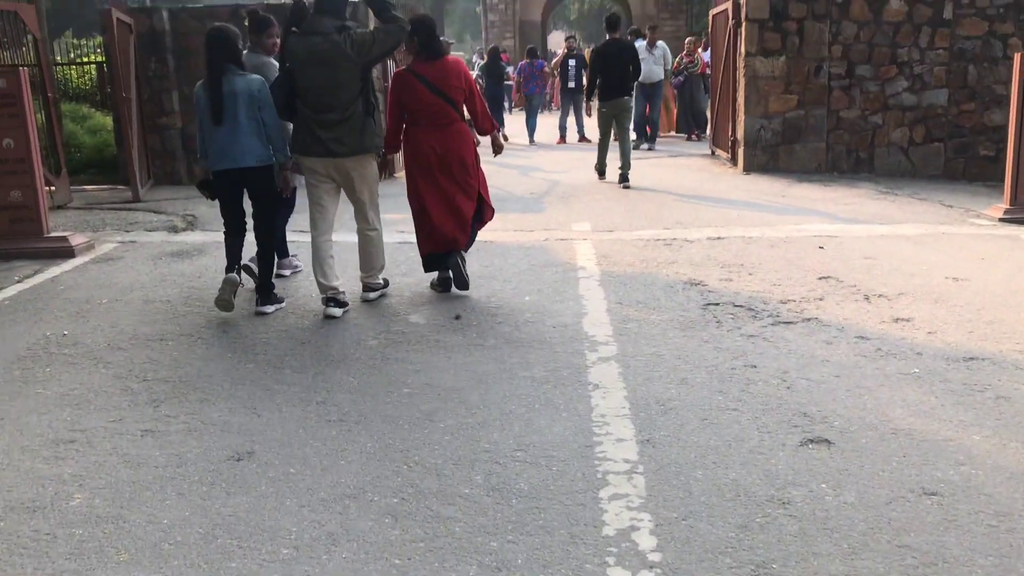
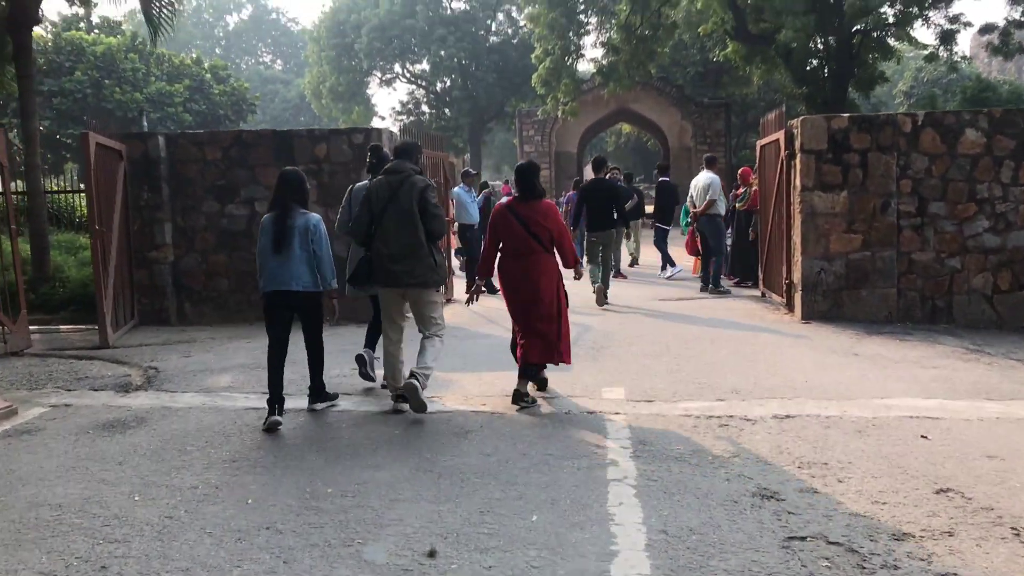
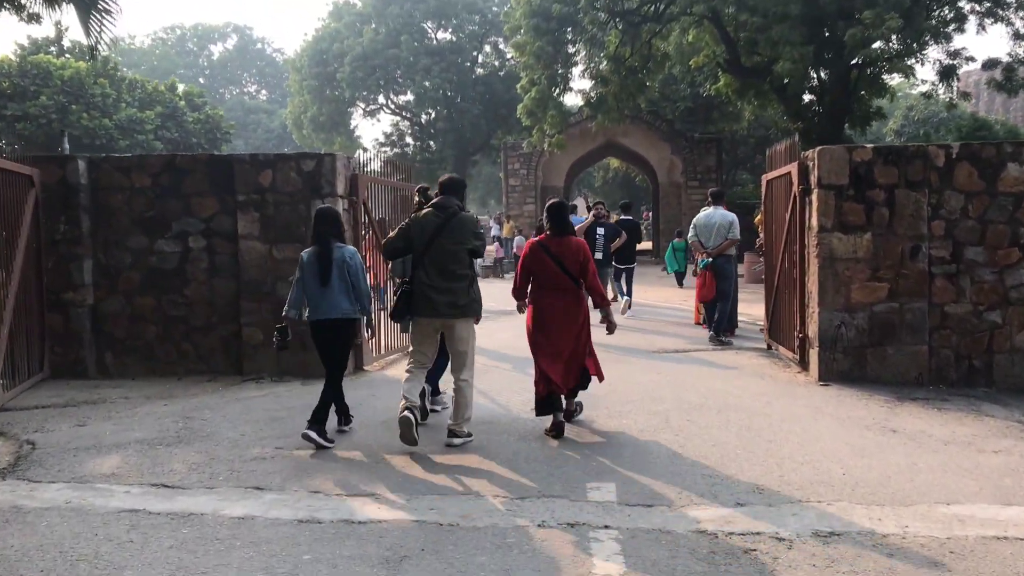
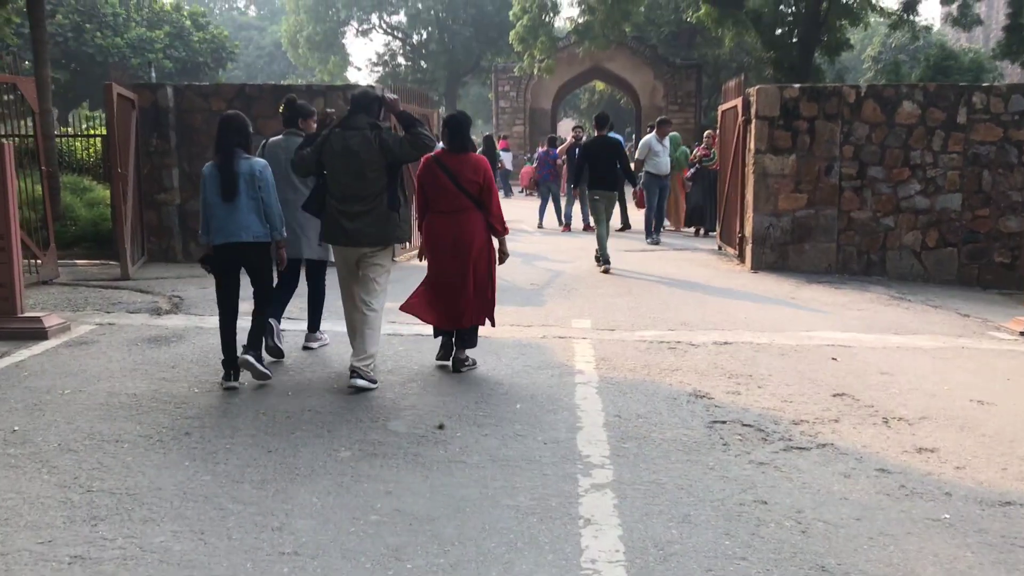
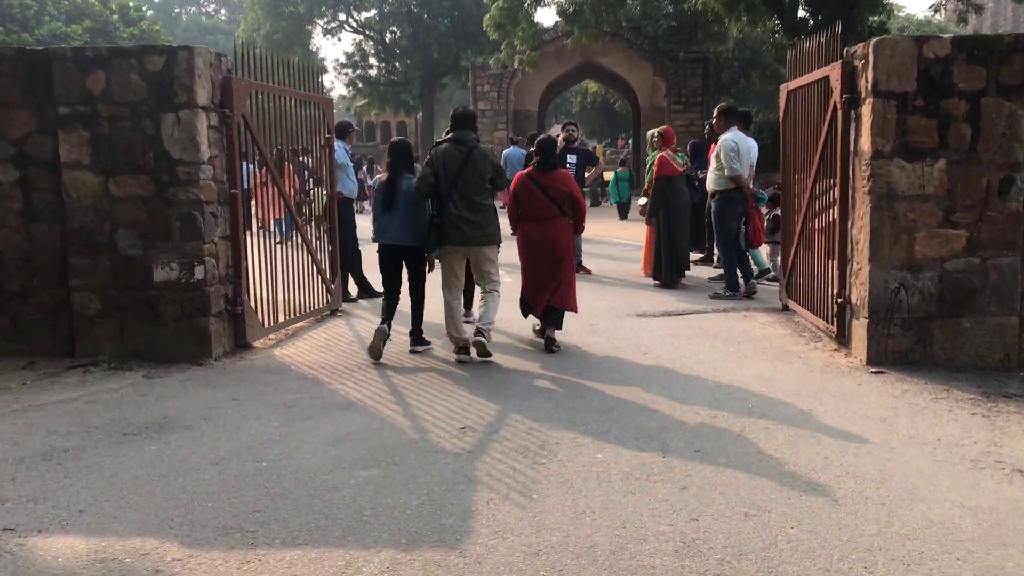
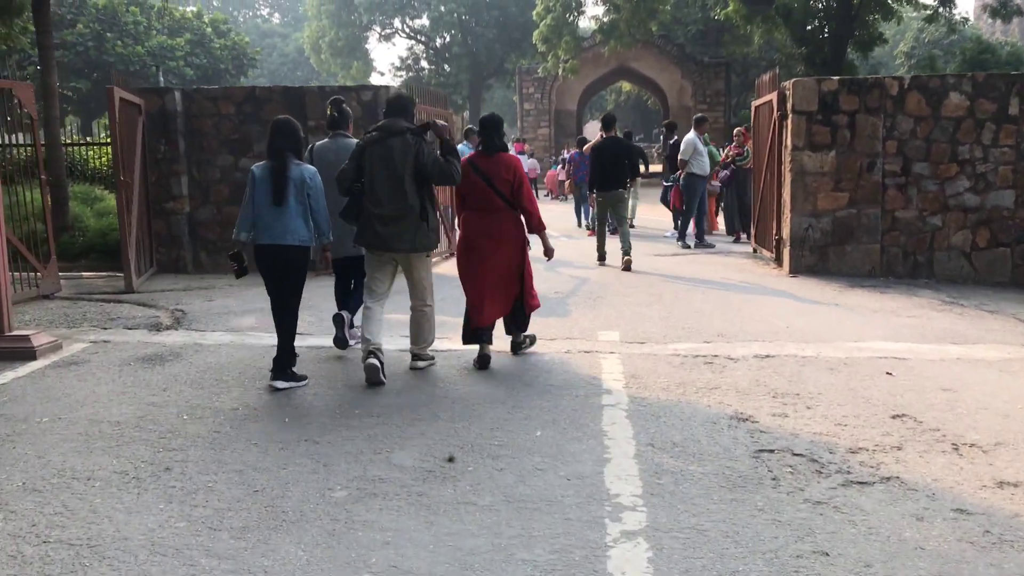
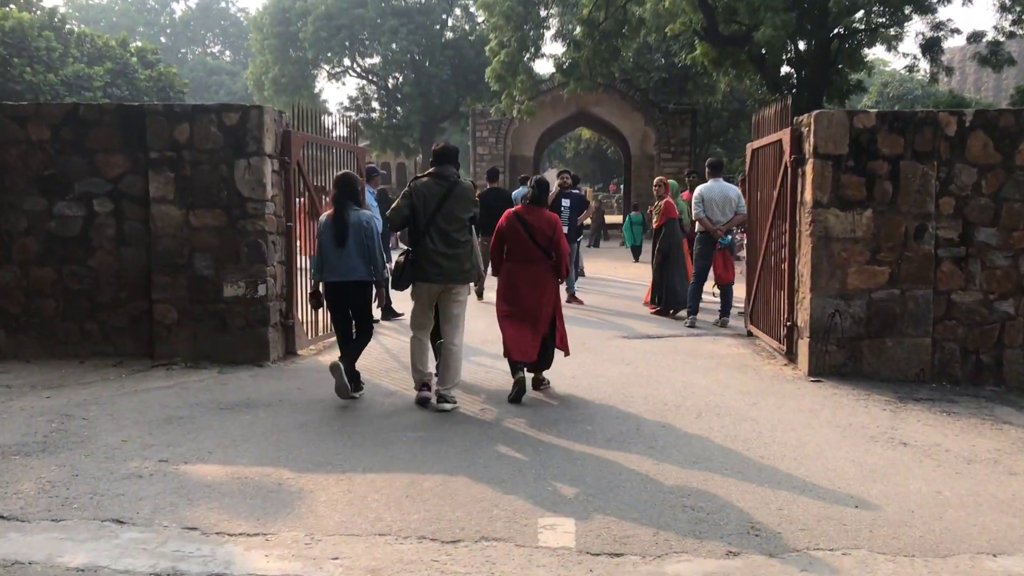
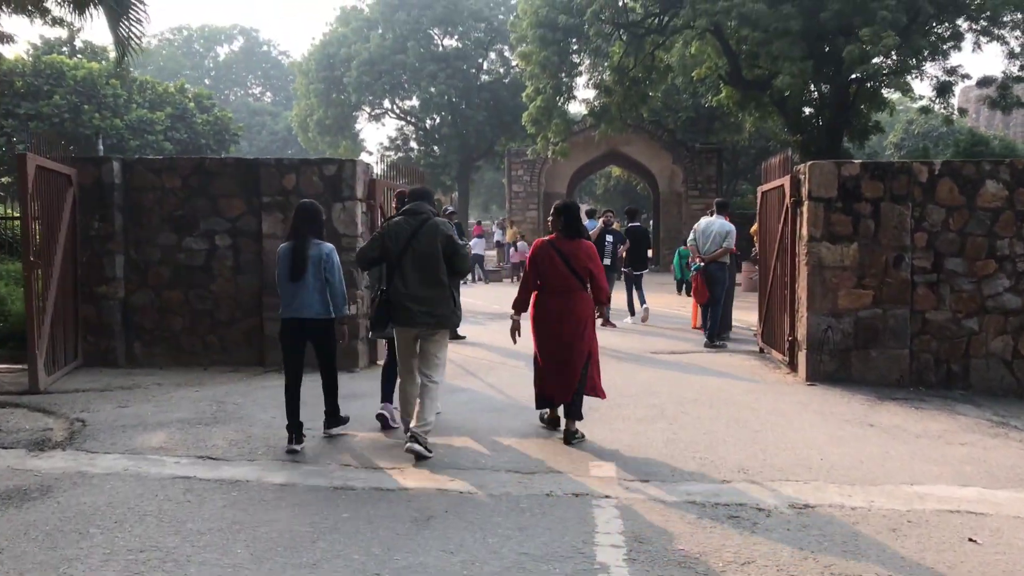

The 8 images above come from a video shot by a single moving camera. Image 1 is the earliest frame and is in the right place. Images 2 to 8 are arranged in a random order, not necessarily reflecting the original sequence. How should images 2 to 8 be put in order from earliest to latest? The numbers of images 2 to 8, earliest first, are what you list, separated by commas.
4, 6, 2, 8, 3, 7, 5
